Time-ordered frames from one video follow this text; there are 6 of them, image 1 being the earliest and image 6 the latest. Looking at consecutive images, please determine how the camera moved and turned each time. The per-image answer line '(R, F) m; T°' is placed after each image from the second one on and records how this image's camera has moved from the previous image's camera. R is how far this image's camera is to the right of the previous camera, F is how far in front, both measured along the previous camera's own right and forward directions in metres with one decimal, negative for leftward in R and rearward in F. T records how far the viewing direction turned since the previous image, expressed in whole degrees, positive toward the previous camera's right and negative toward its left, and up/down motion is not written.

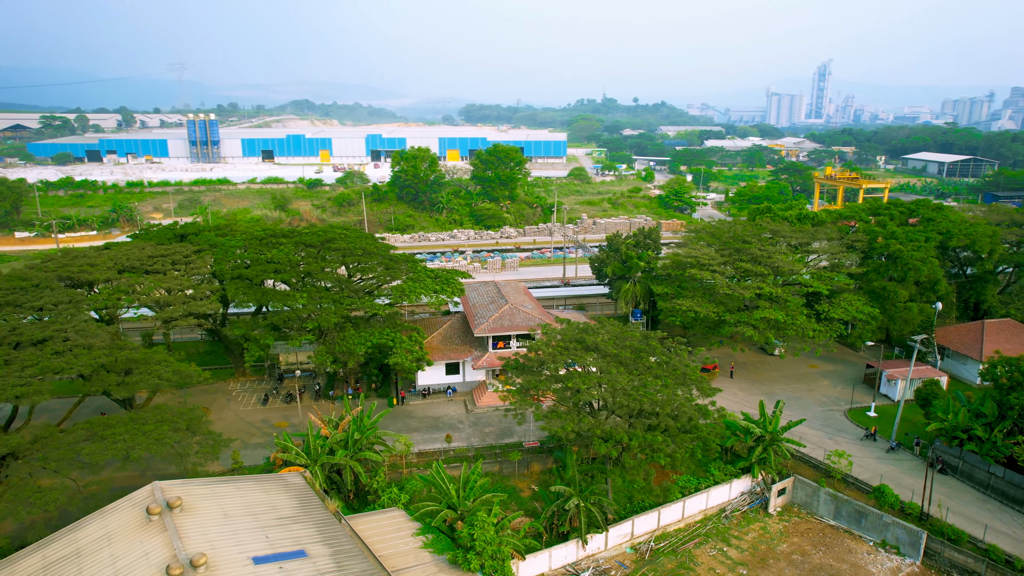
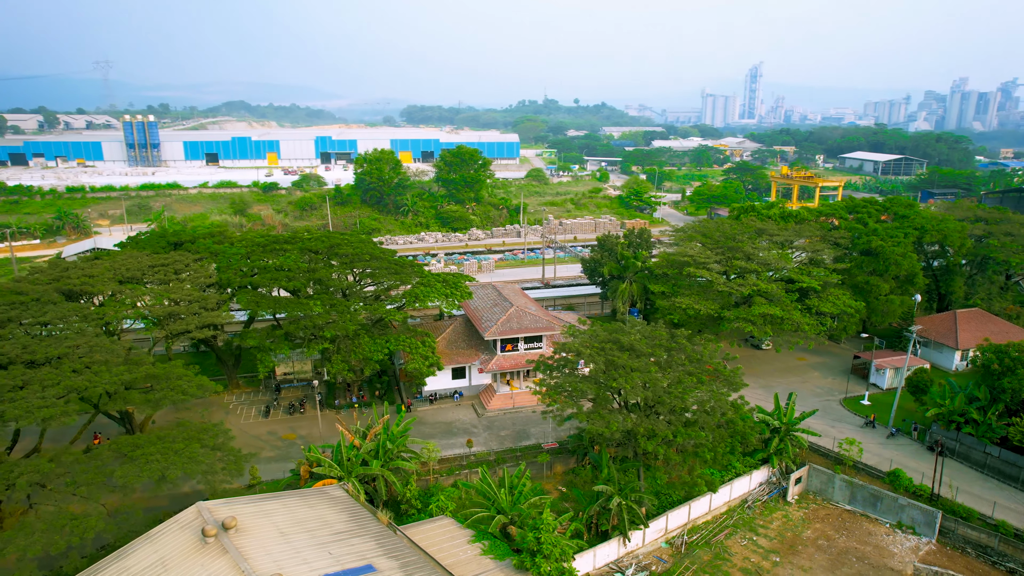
(-2.8, +0.1) m; +5°
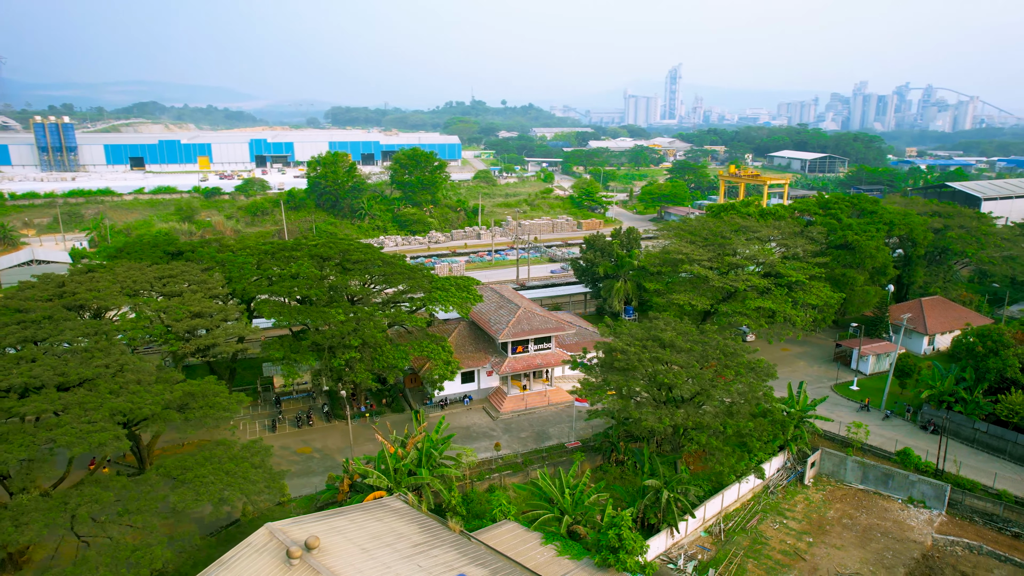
(-3.5, +0.1) m; +6°
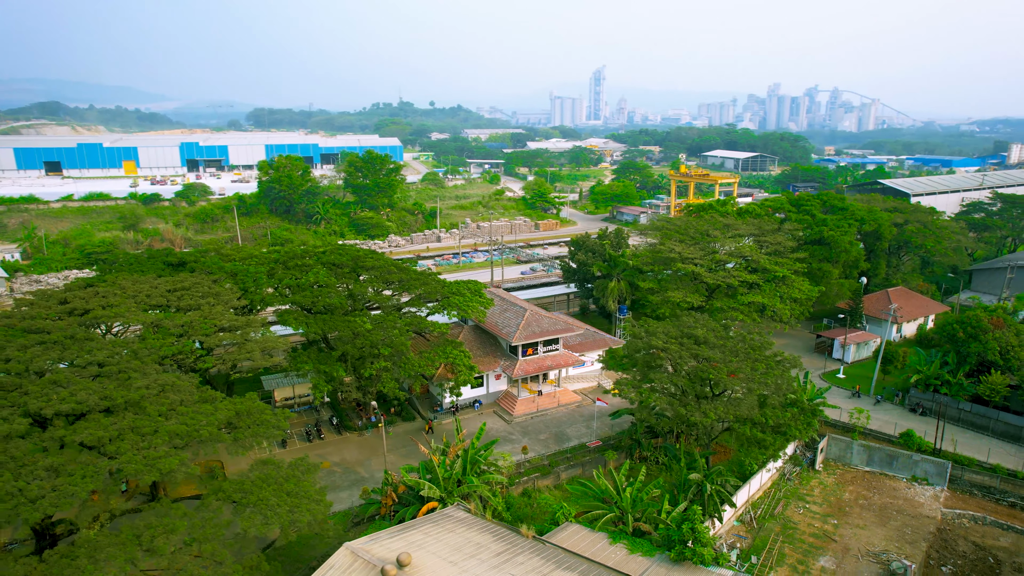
(-3.5, +0.2) m; +6°
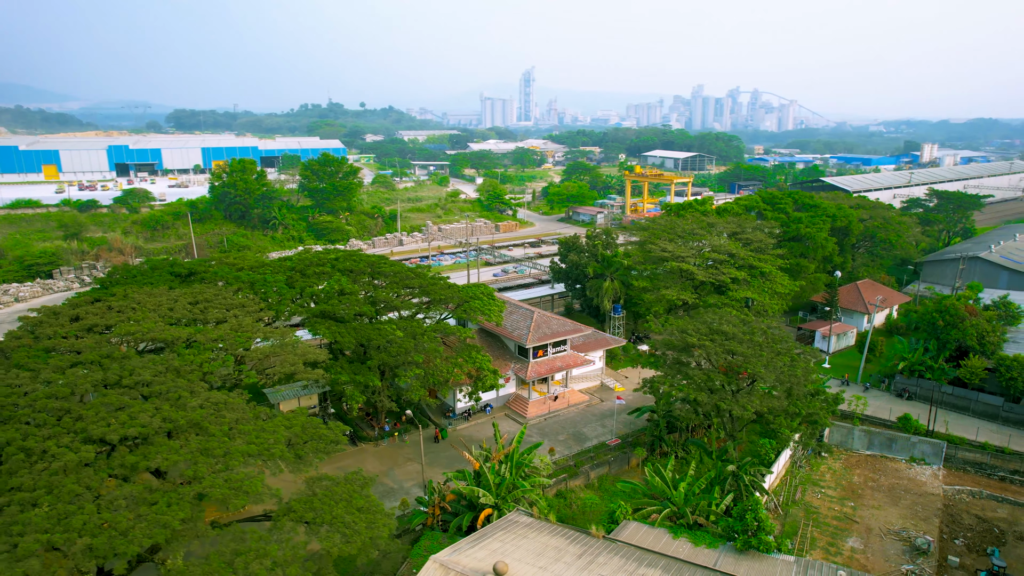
(-3.3, +0.2) m; +6°
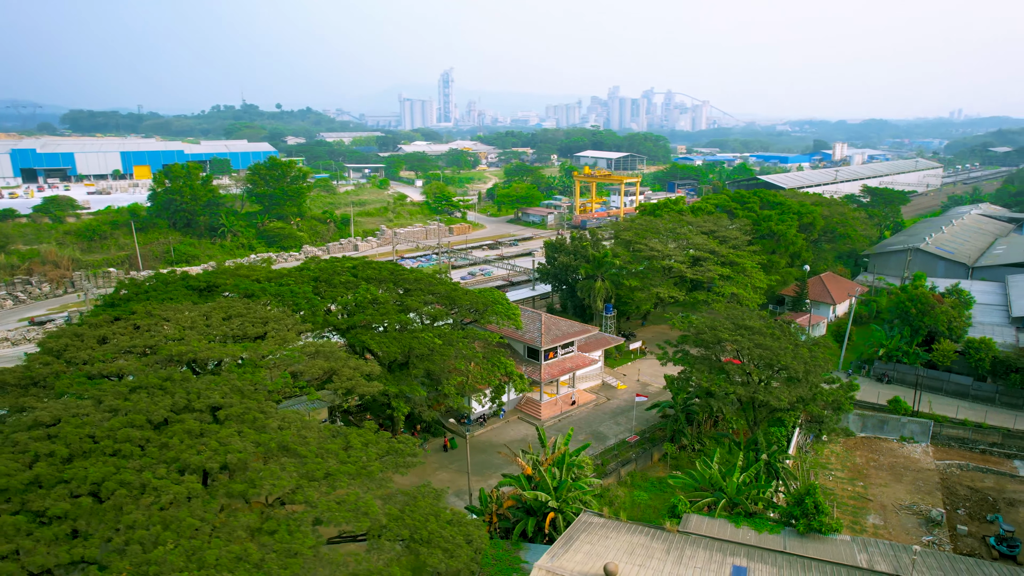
(-3.8, +0.2) m; +7°
